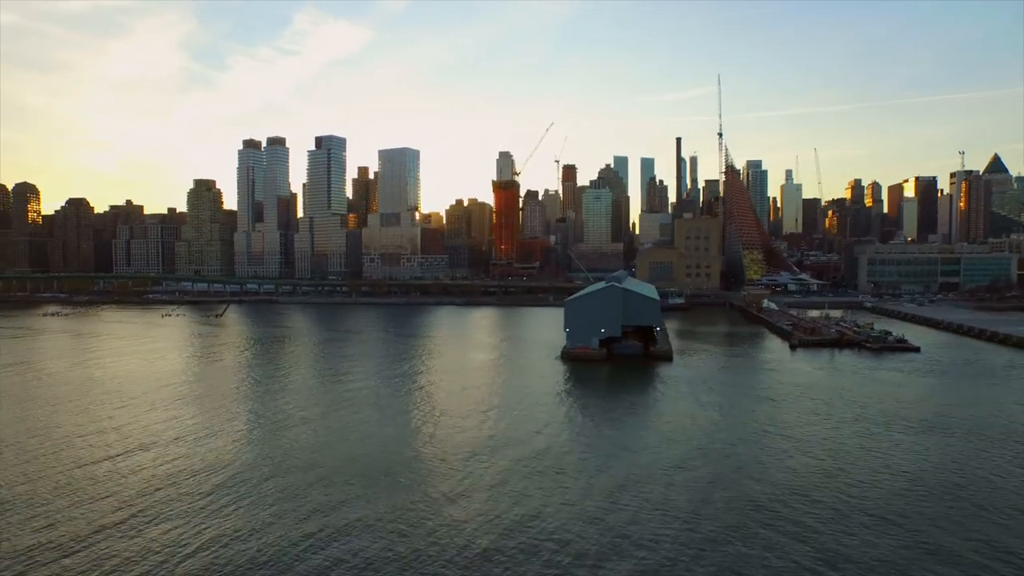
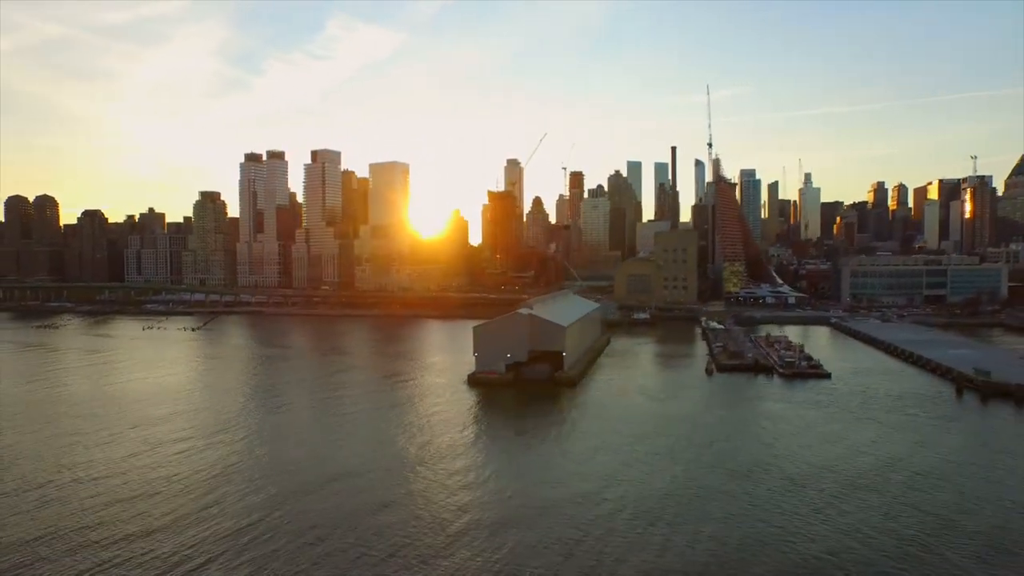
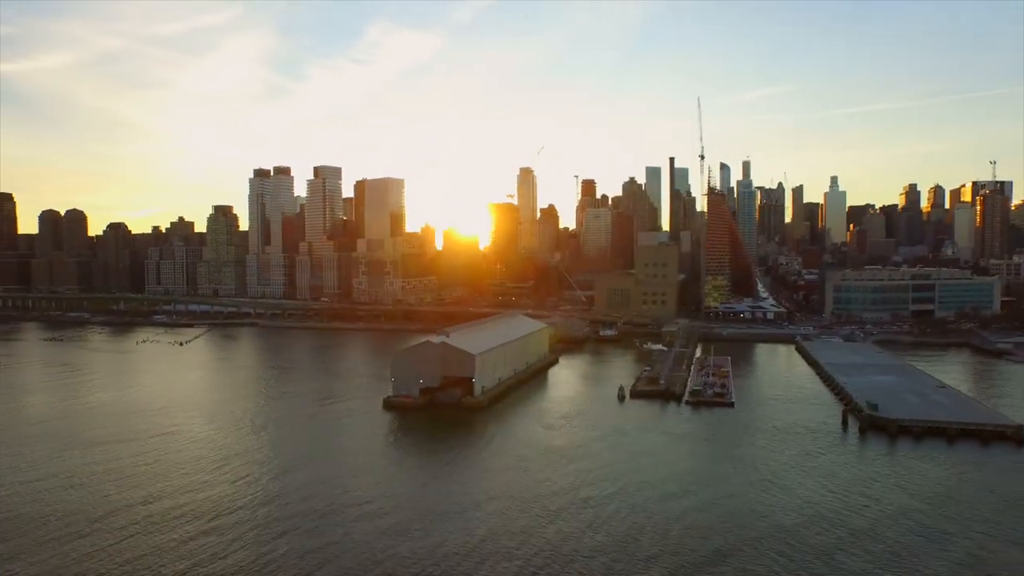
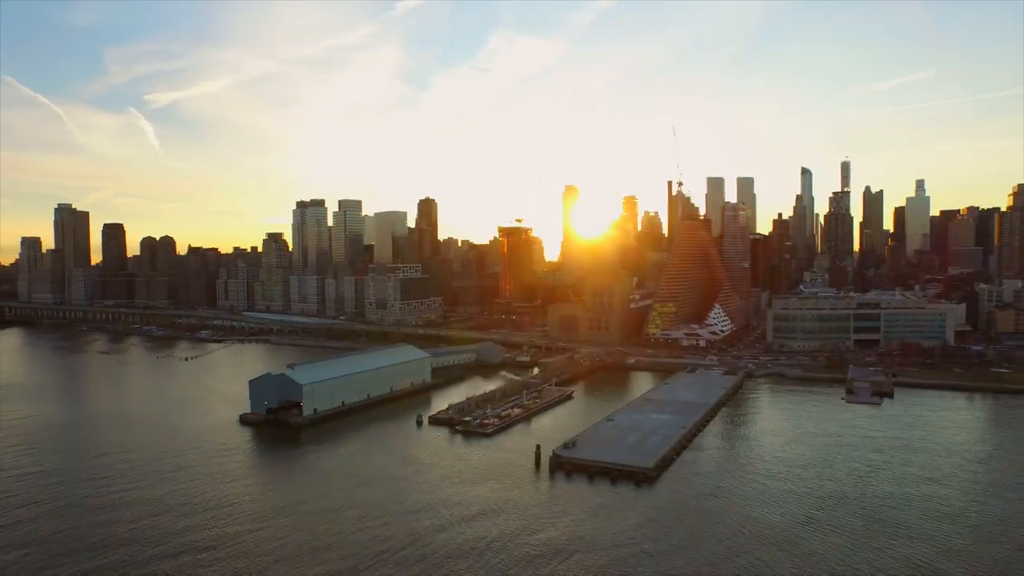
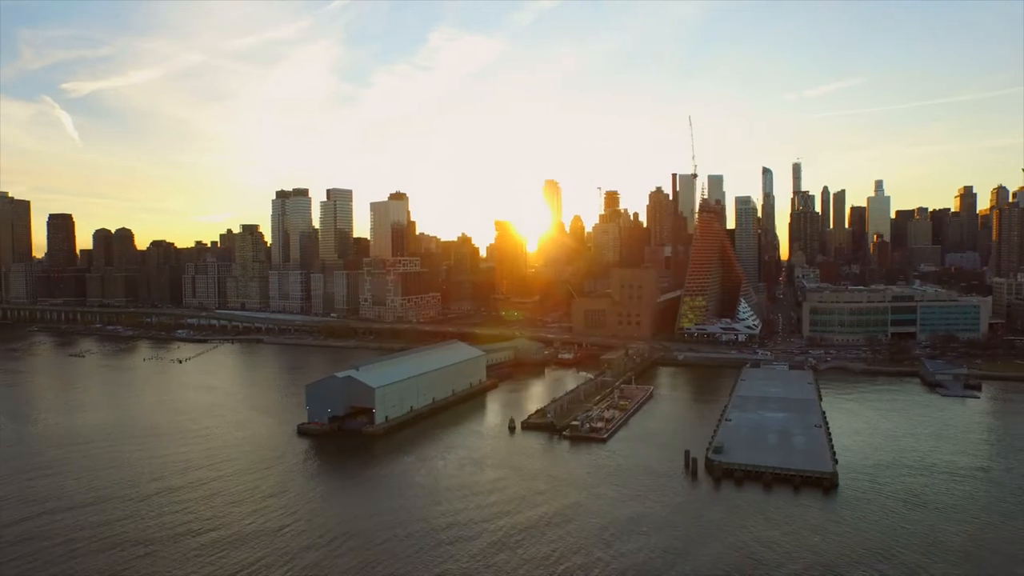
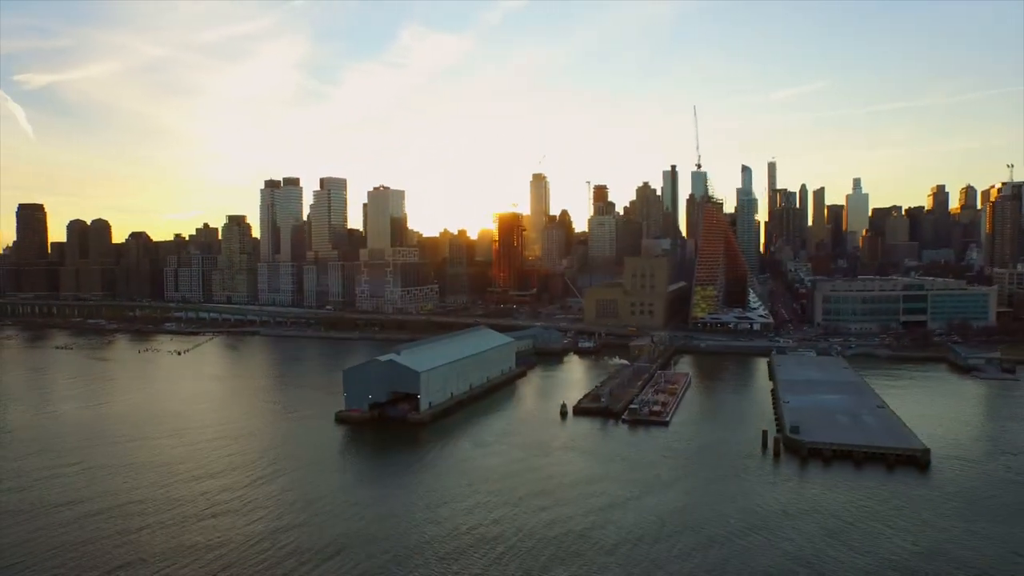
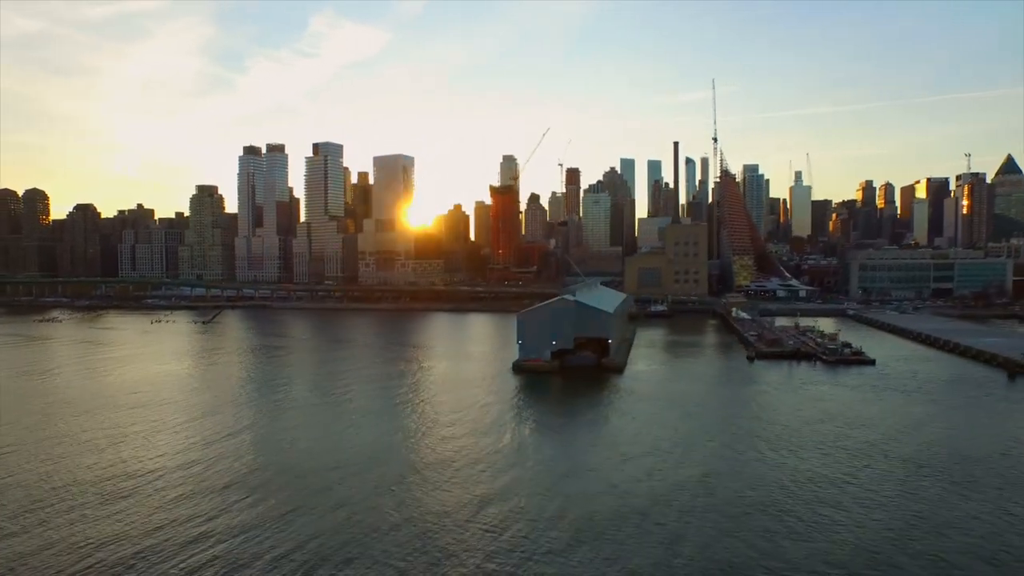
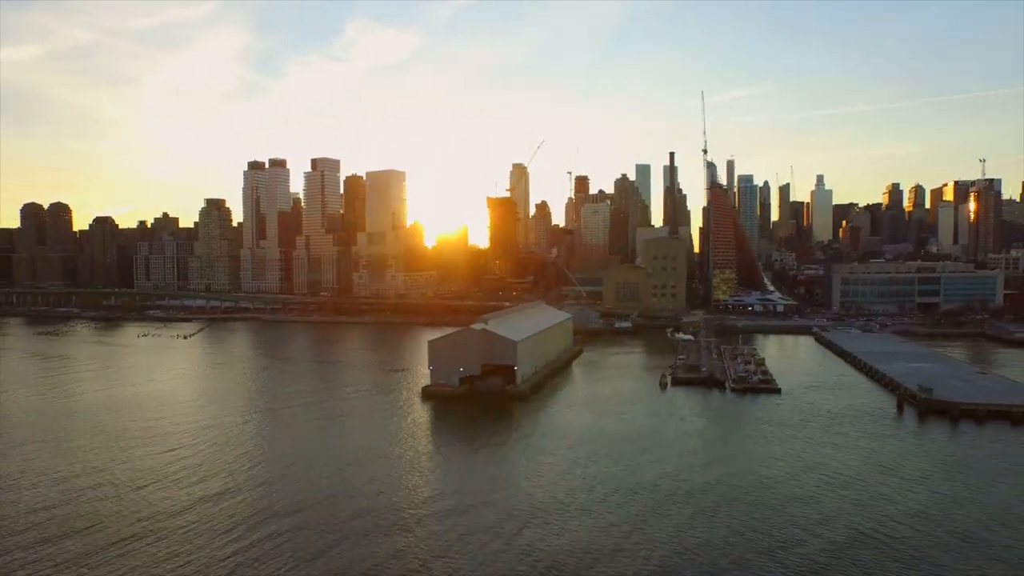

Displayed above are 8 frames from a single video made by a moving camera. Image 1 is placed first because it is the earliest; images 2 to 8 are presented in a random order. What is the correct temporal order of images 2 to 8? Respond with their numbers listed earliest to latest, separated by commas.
7, 2, 8, 3, 6, 5, 4
